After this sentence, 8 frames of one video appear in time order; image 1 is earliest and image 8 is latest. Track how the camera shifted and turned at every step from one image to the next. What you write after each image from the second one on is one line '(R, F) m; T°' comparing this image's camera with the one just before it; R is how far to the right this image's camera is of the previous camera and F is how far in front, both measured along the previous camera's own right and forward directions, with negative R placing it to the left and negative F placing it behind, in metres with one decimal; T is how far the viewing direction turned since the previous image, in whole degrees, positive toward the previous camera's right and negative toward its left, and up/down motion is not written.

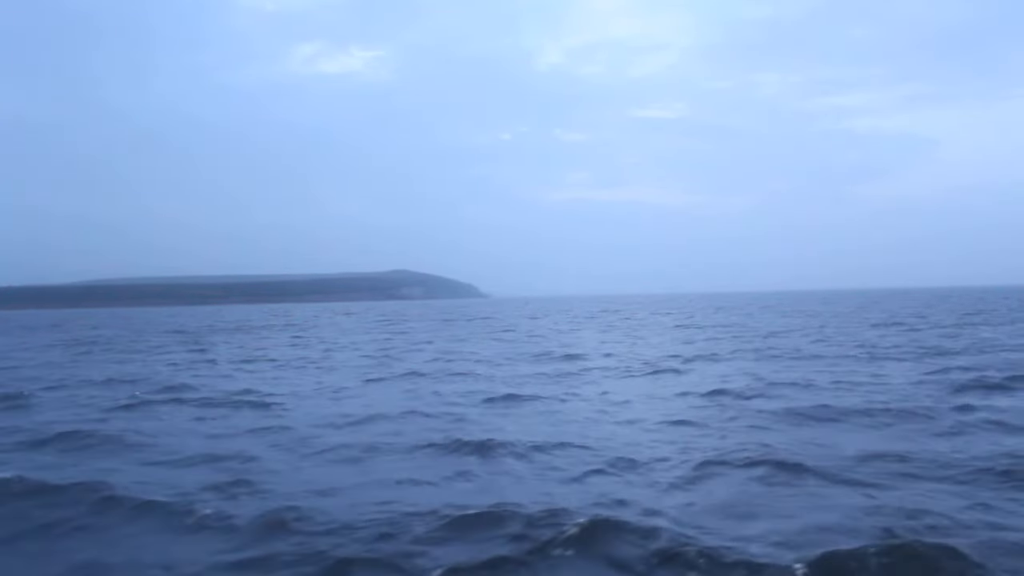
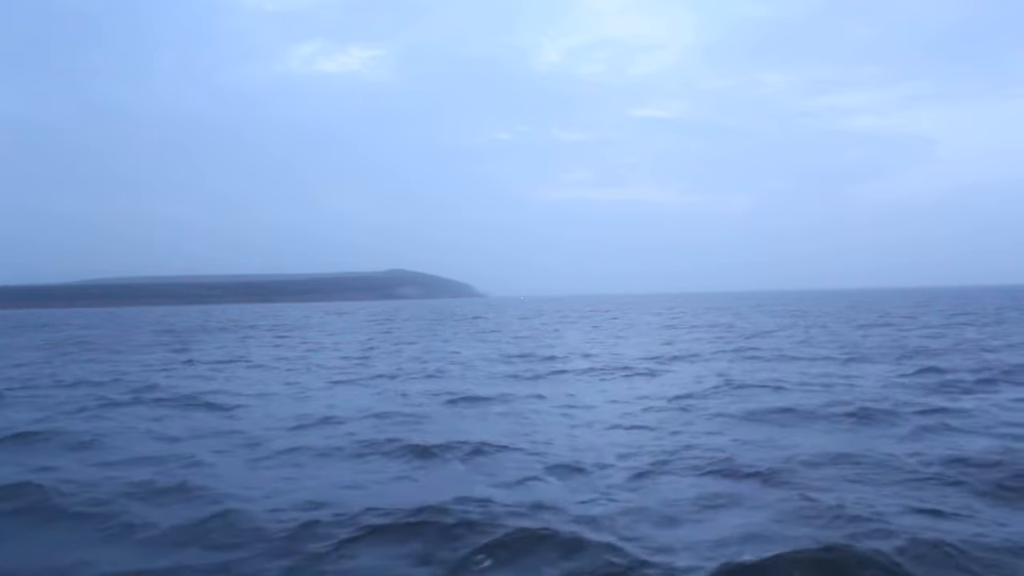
(+0.7, +0.6) m; +1°
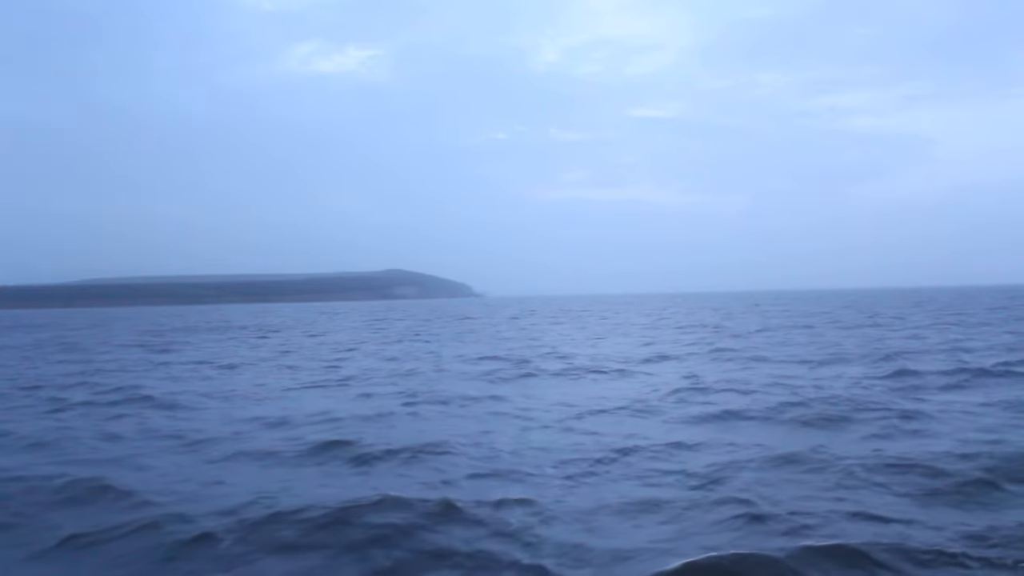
(+0.6, +0.2) m; 0°
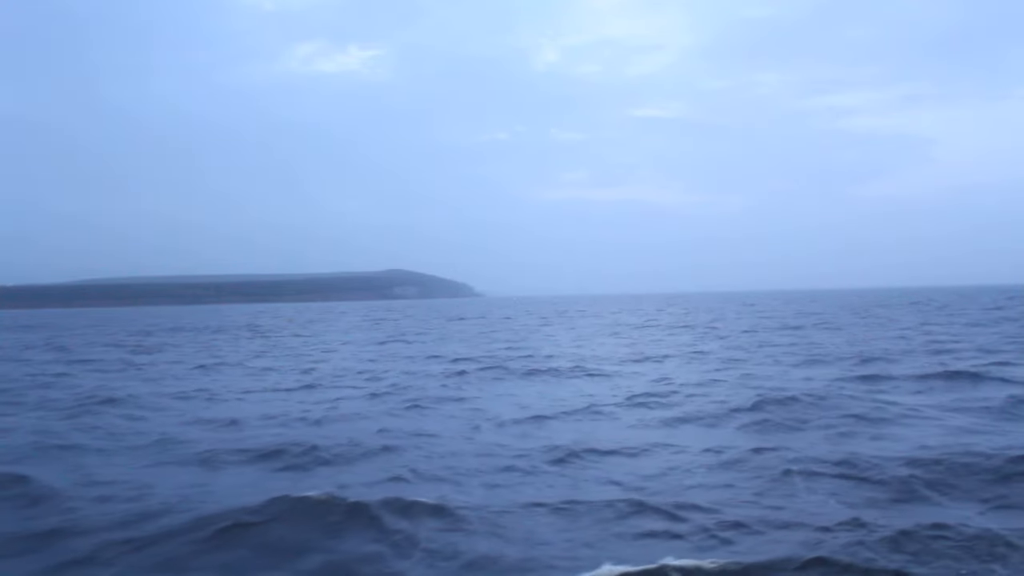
(+0.5, +0.2) m; 0°
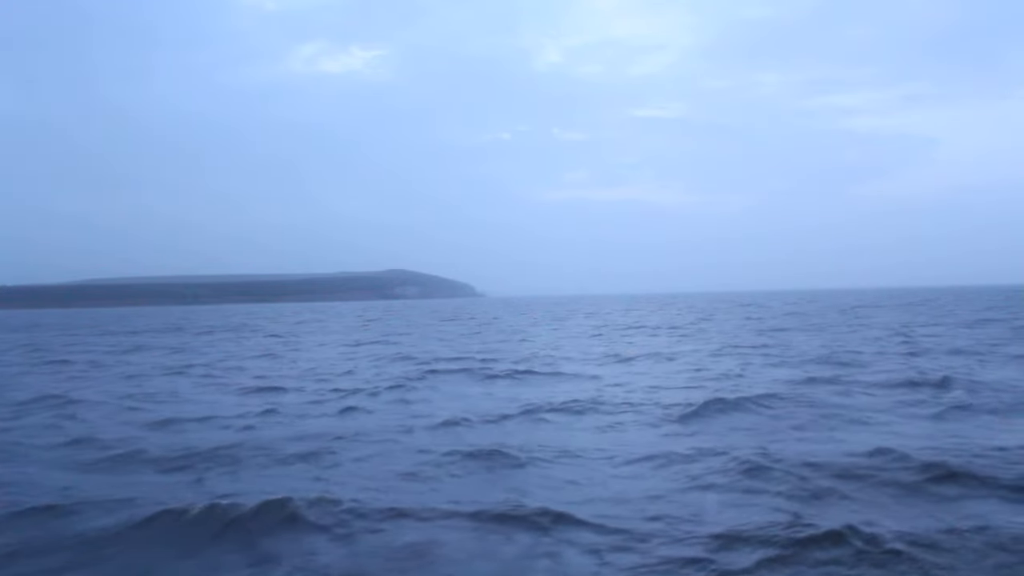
(+0.7, +0.3) m; 0°
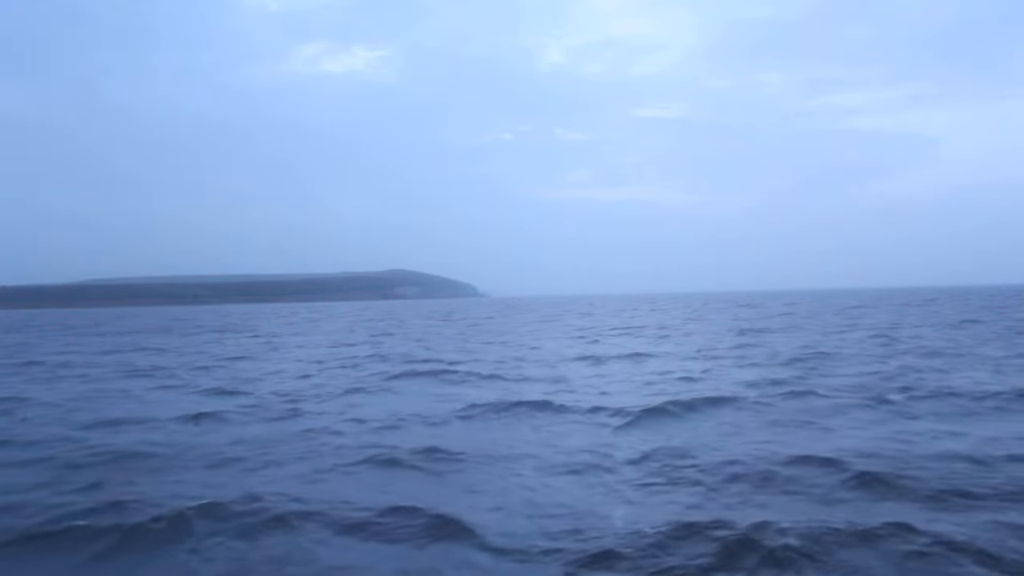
(+0.7, +0.3) m; 0°
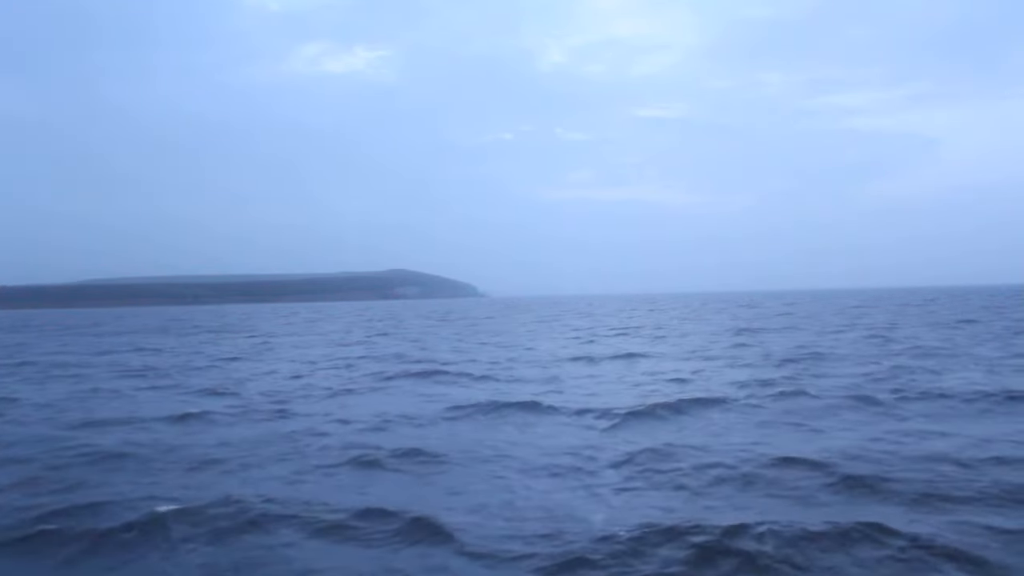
(-2.3, -3.6) m; 0°
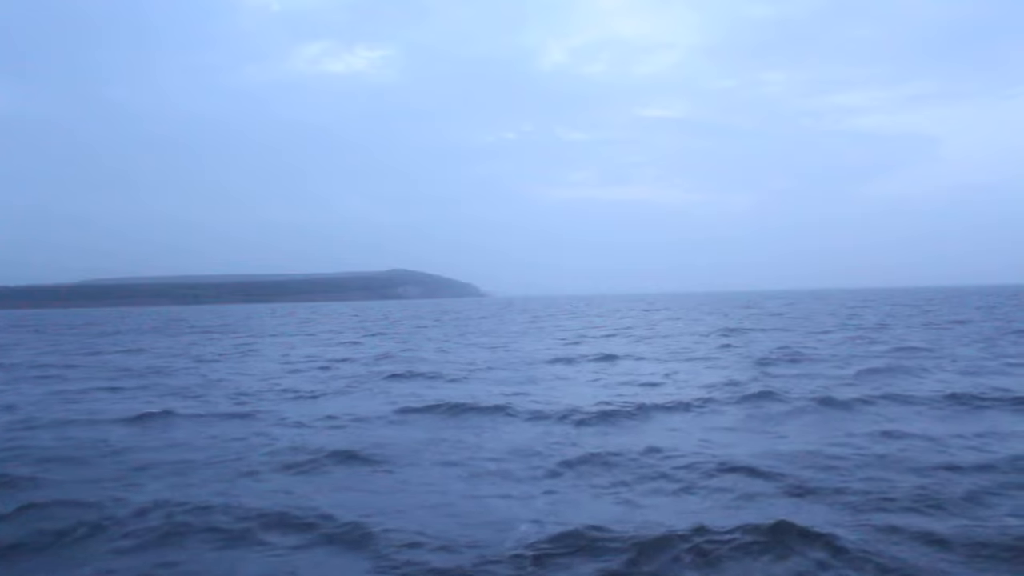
(+0.8, +0.4) m; 0°
